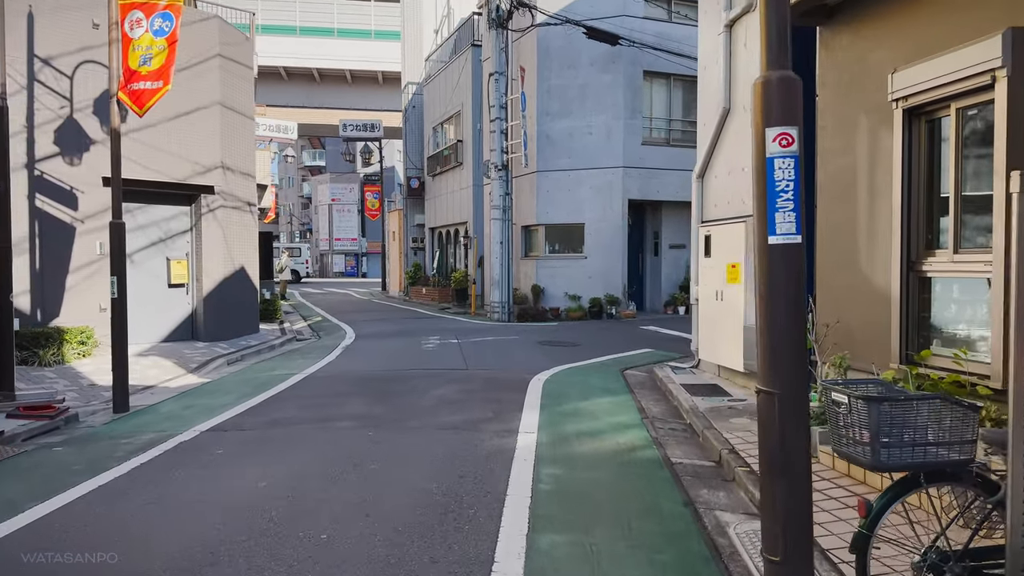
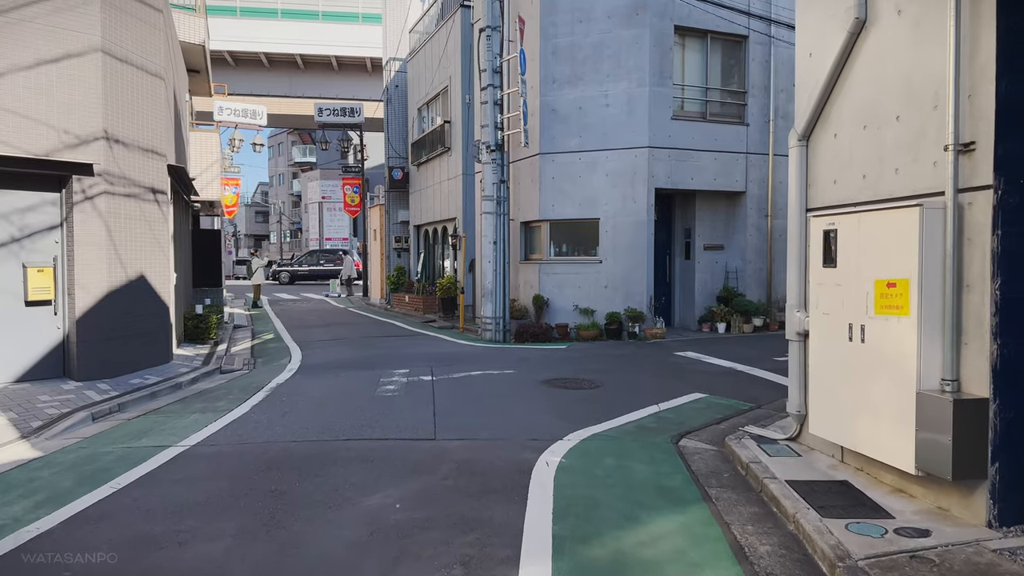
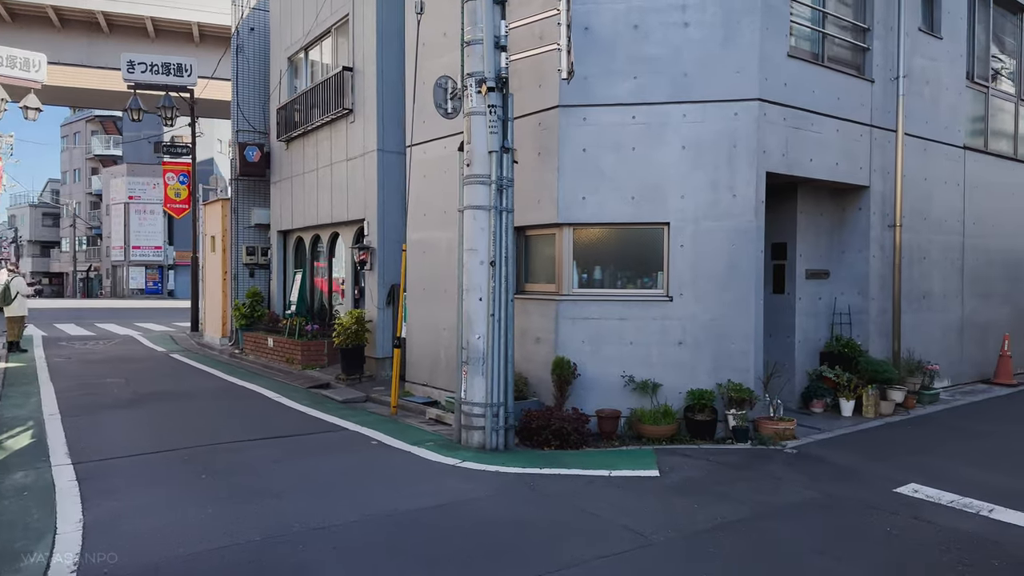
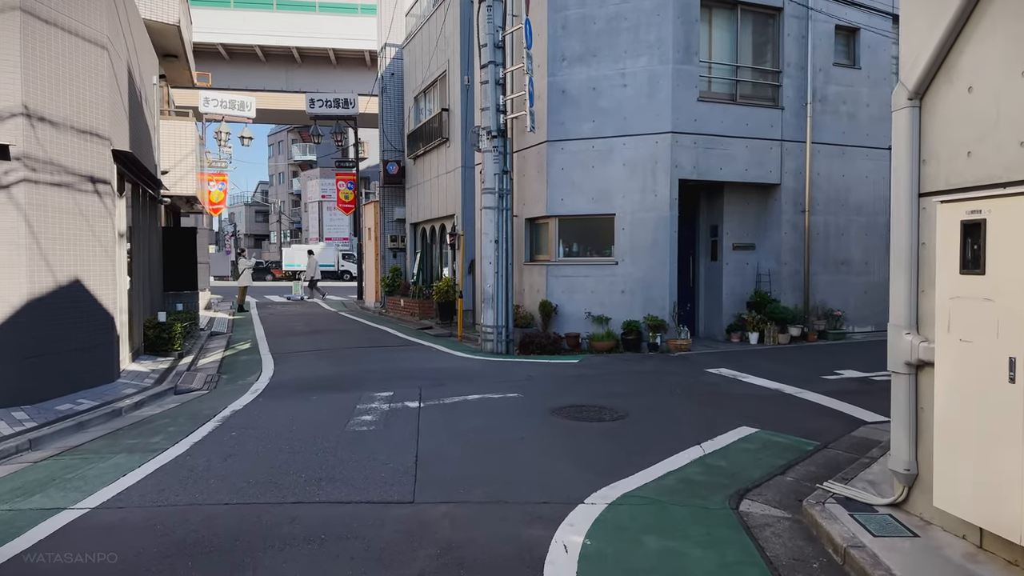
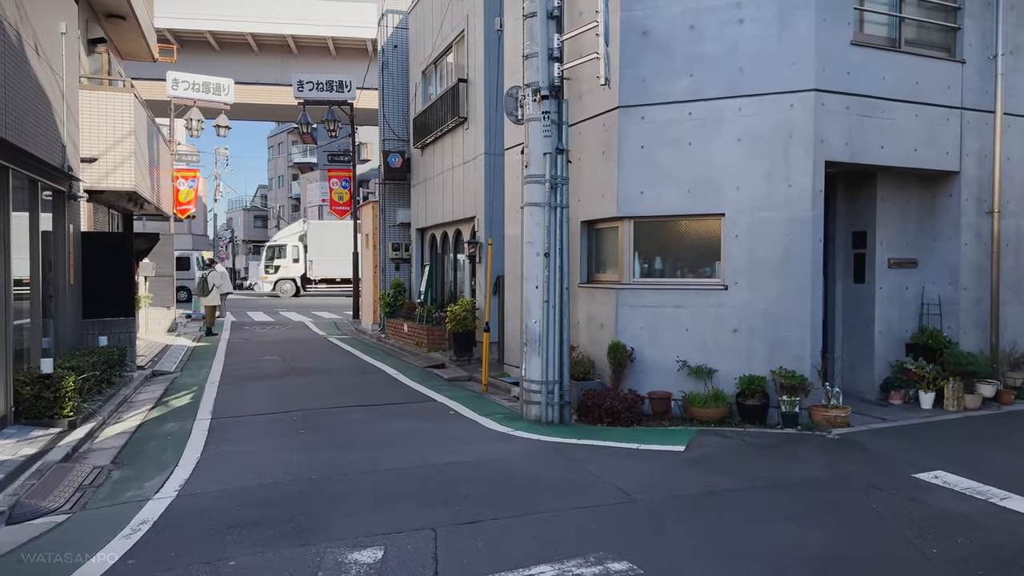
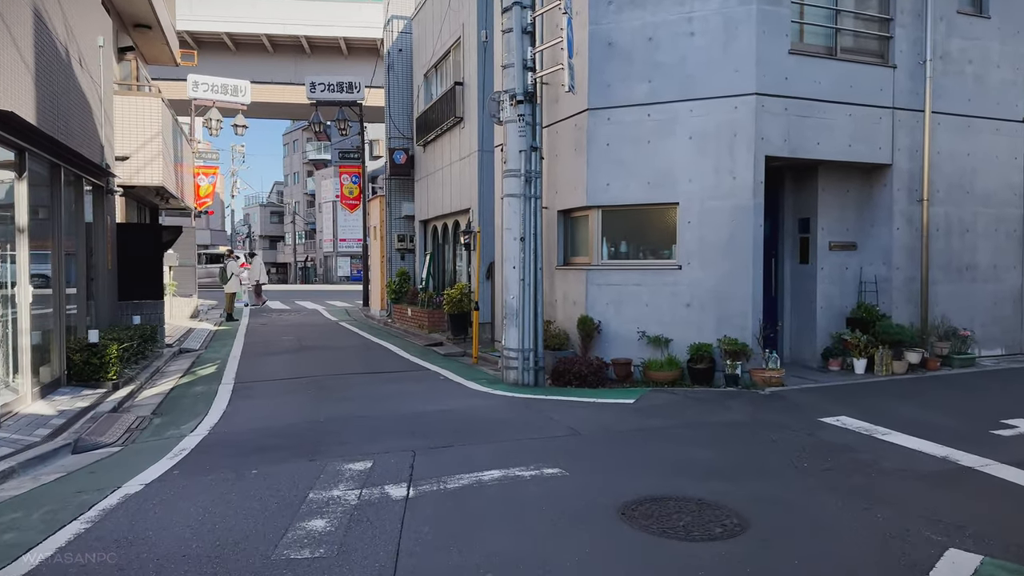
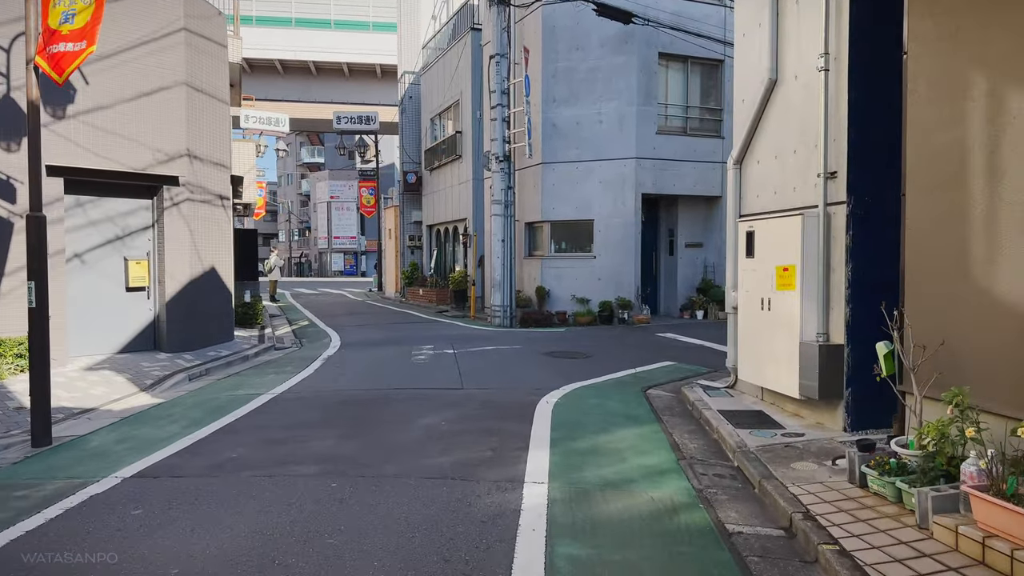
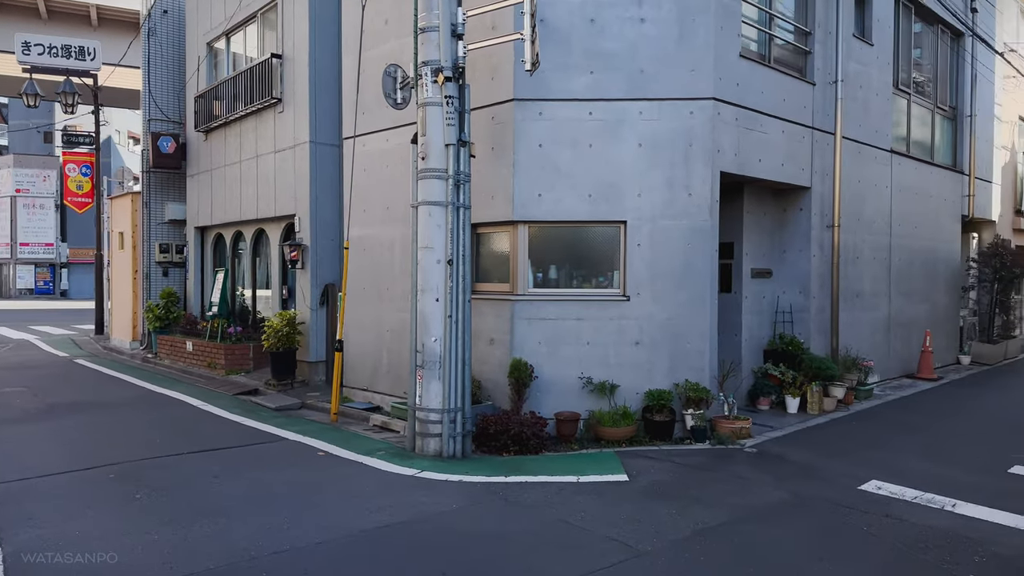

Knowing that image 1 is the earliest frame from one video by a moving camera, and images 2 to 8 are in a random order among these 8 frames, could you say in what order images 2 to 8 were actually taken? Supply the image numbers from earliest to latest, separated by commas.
7, 2, 4, 6, 5, 3, 8
